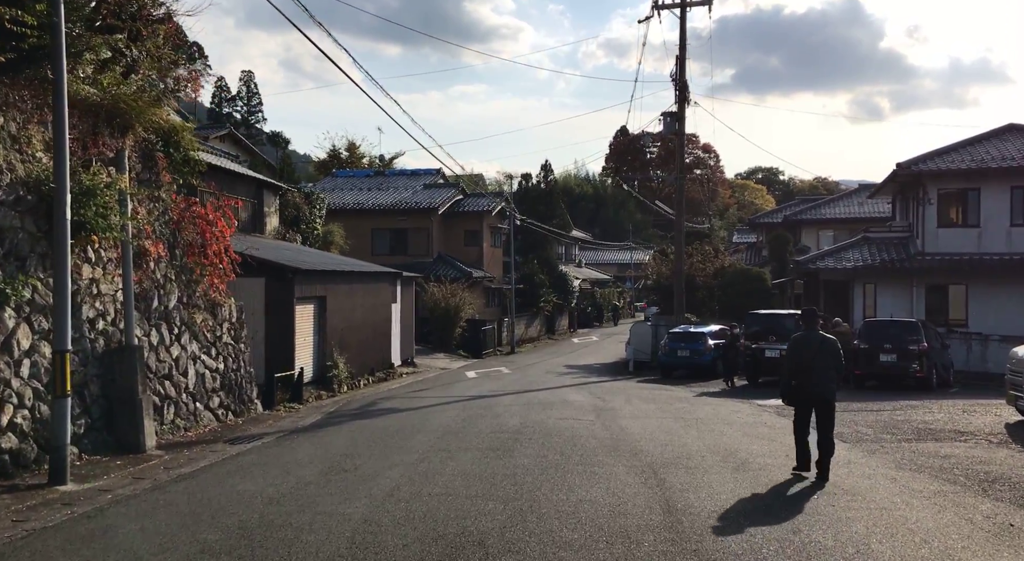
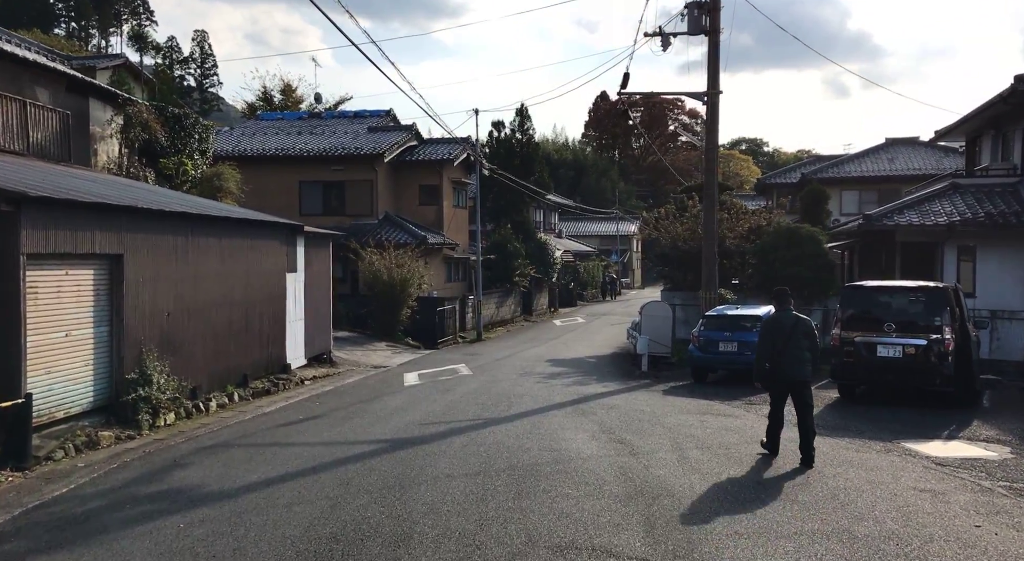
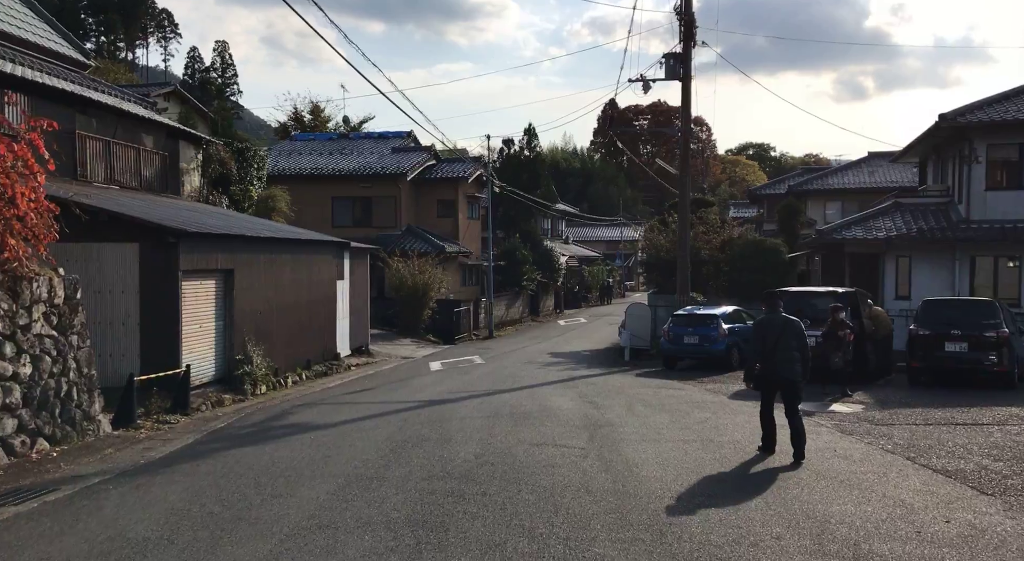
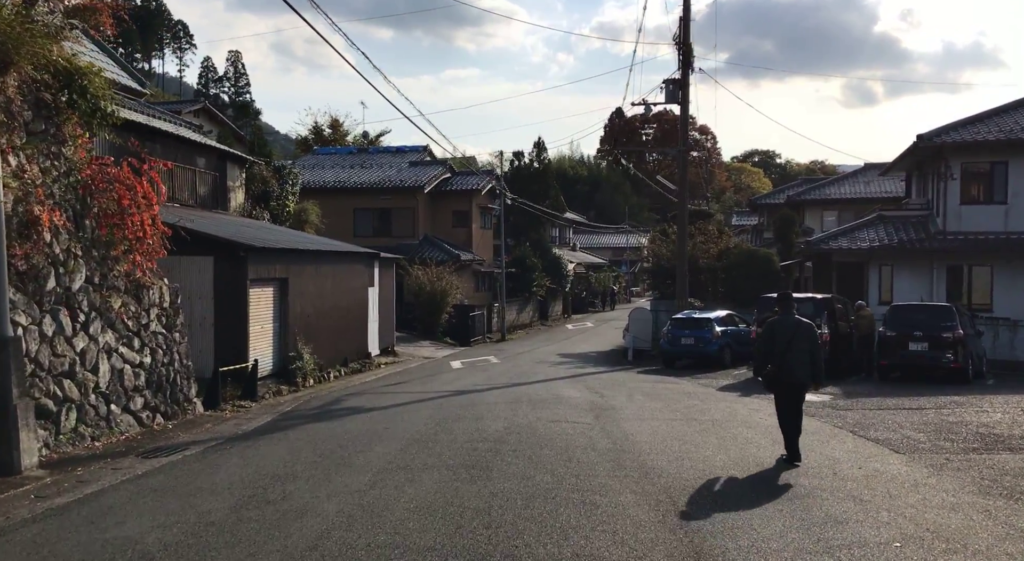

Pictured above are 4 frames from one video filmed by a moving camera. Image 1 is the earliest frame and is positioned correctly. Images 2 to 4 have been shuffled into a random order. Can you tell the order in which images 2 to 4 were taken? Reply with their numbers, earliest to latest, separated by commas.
4, 3, 2
